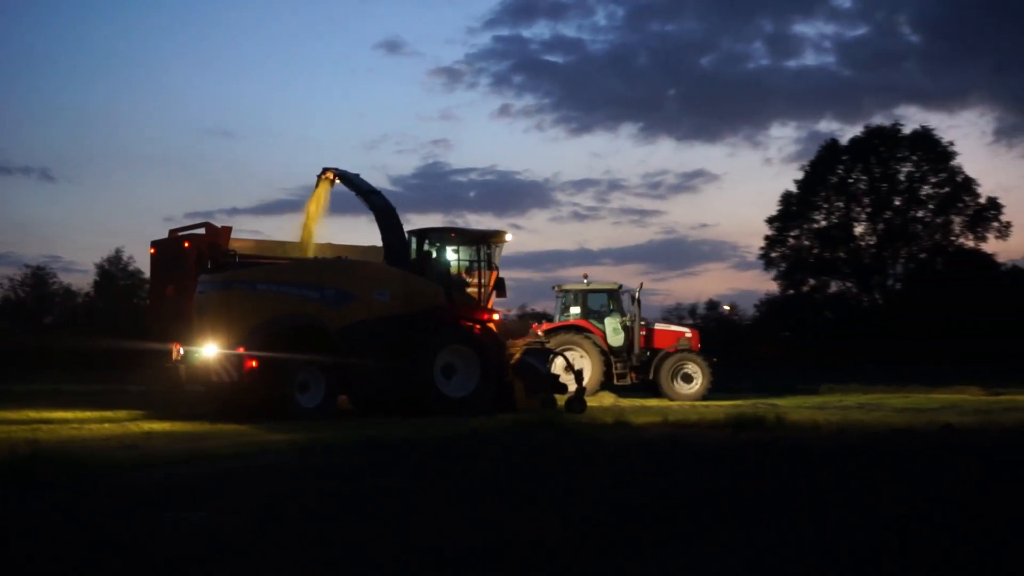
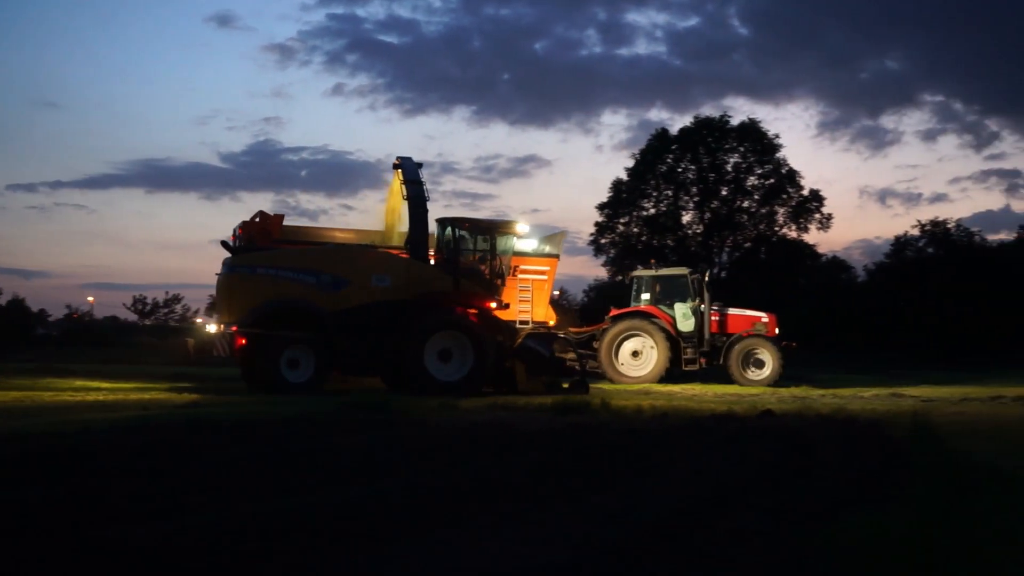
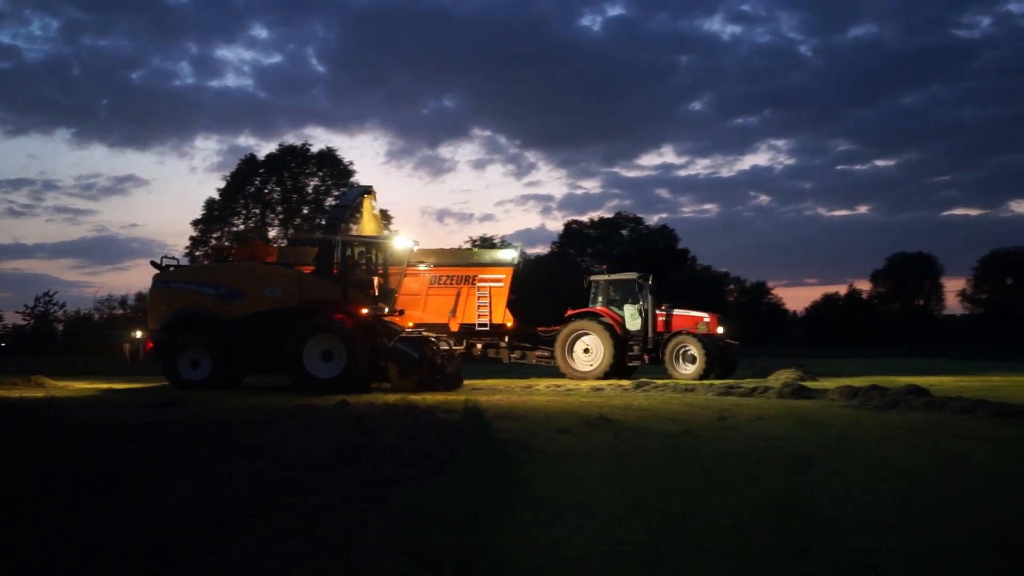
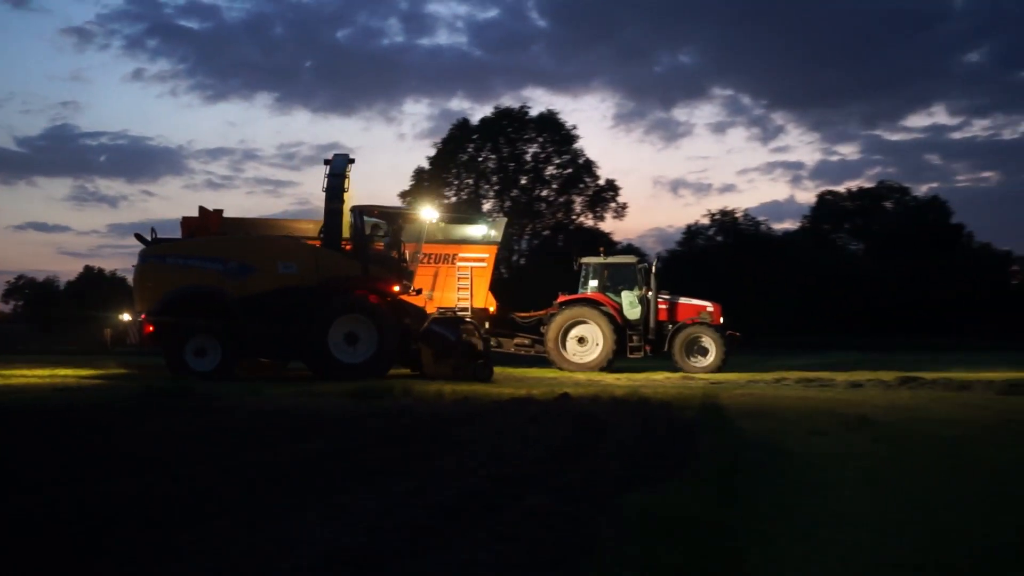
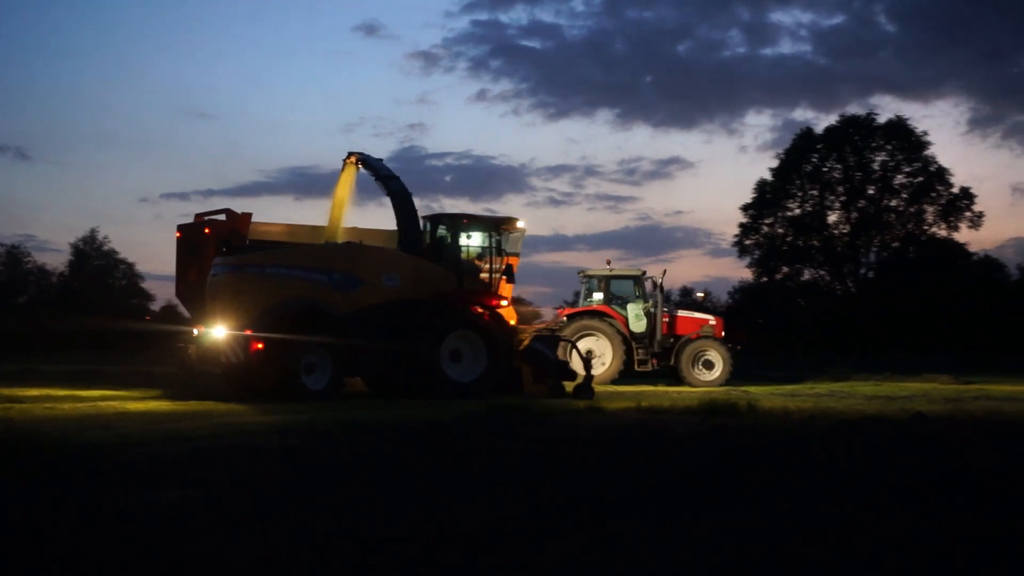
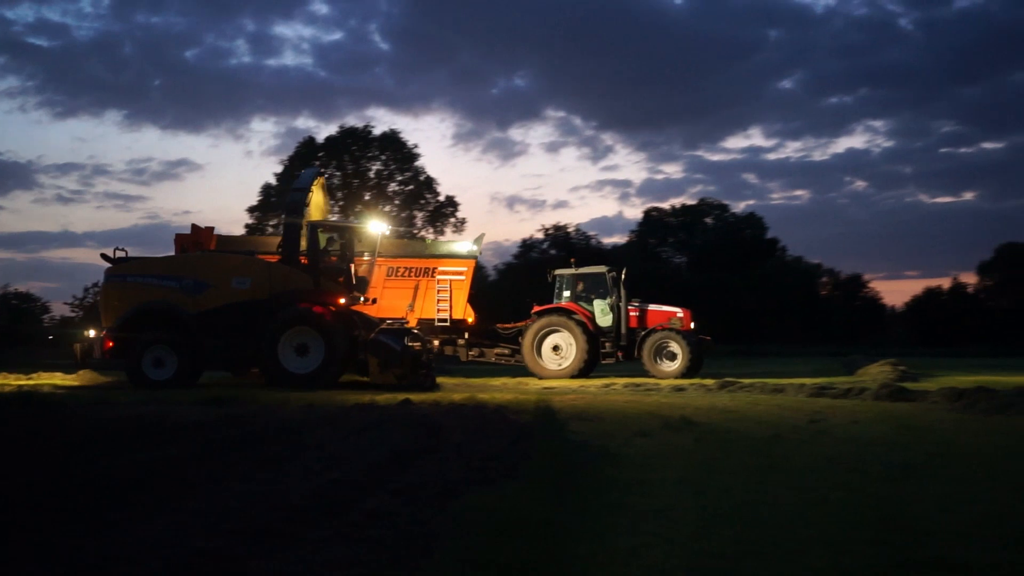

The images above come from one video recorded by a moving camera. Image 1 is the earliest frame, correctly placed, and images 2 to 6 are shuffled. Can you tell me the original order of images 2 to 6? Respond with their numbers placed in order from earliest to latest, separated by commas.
5, 2, 4, 6, 3
